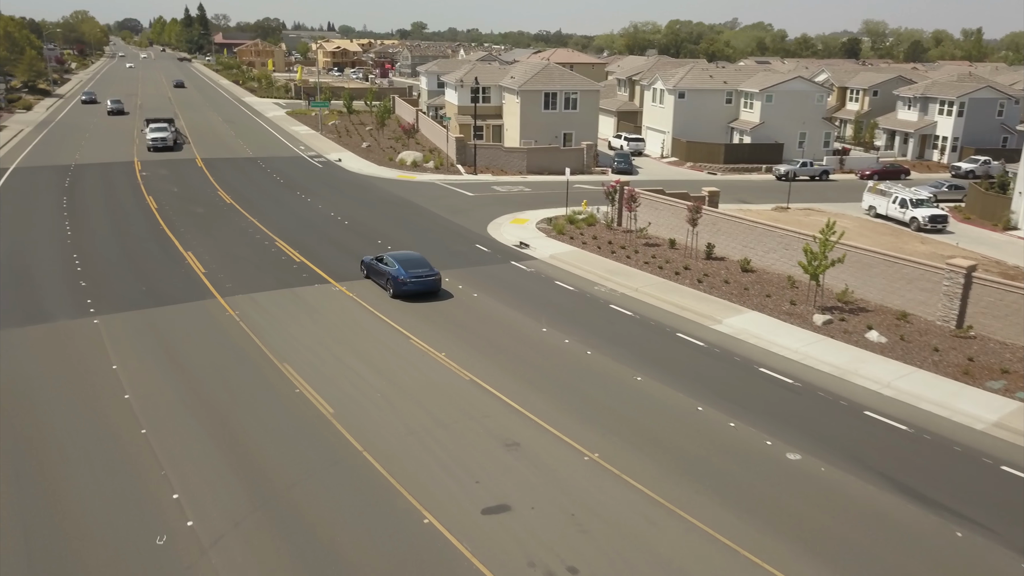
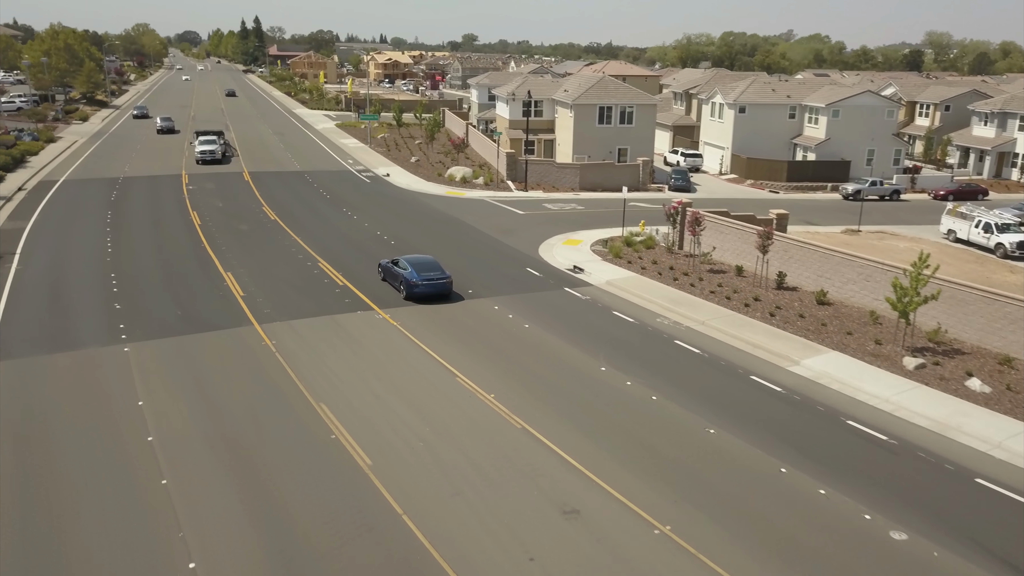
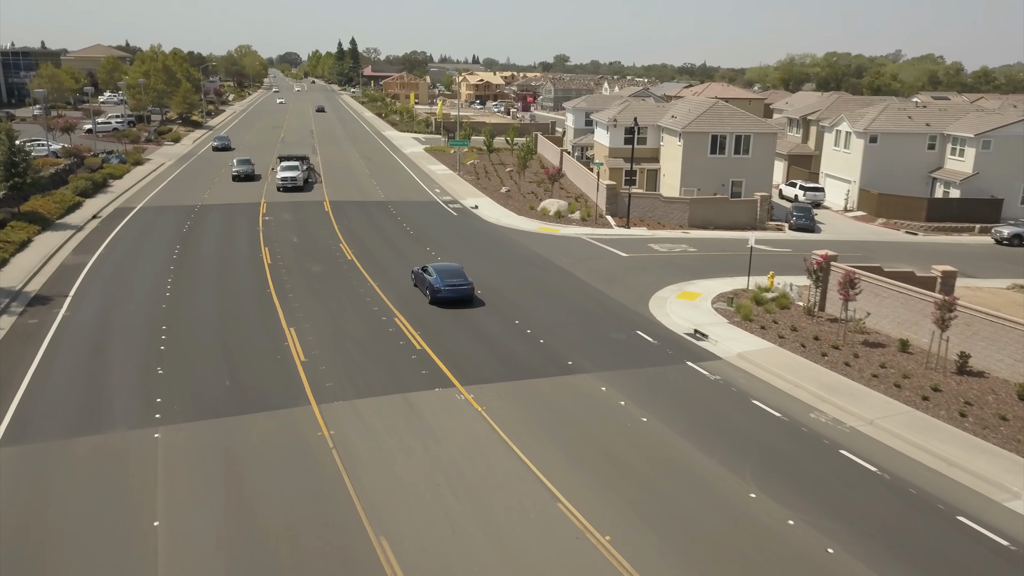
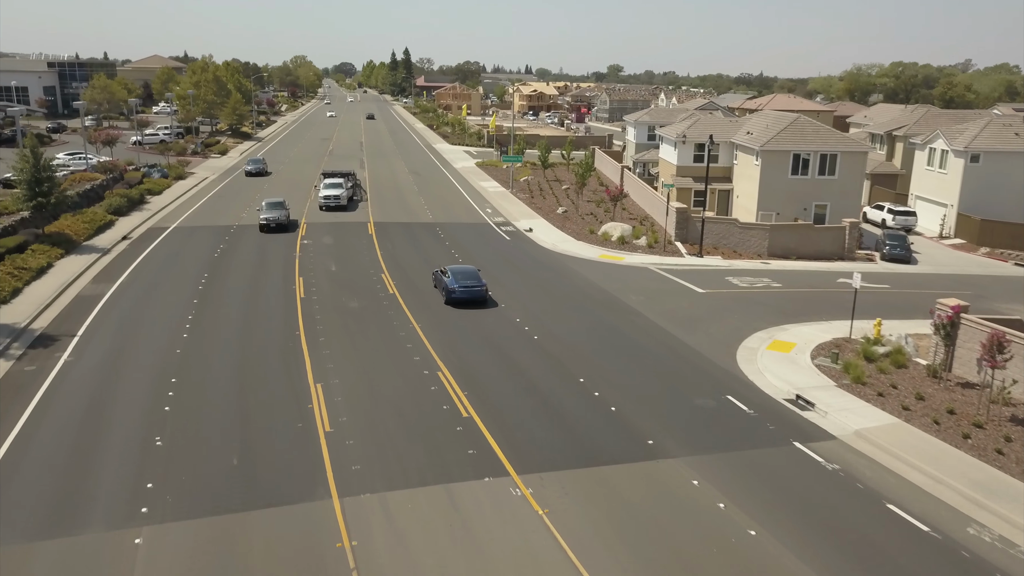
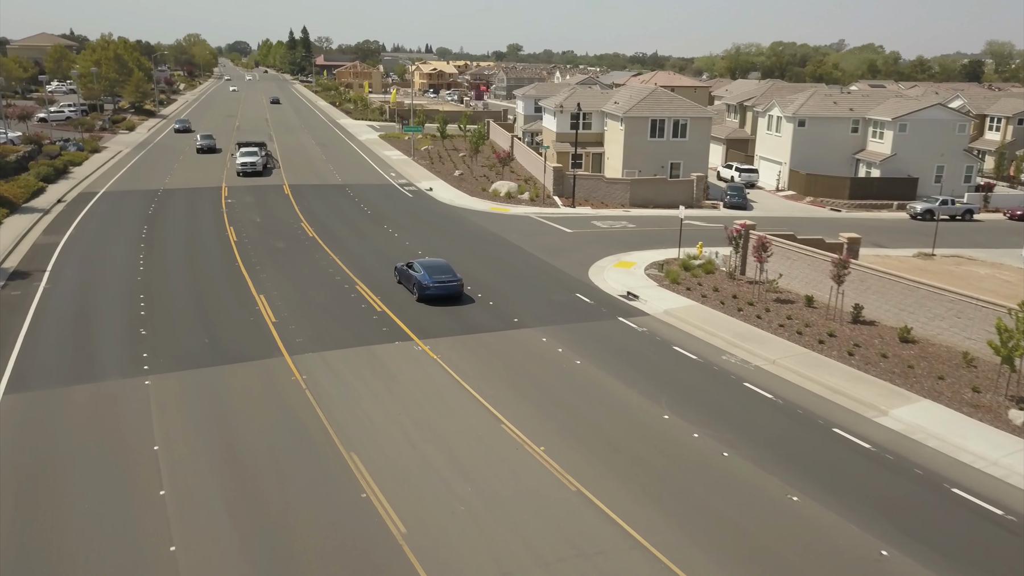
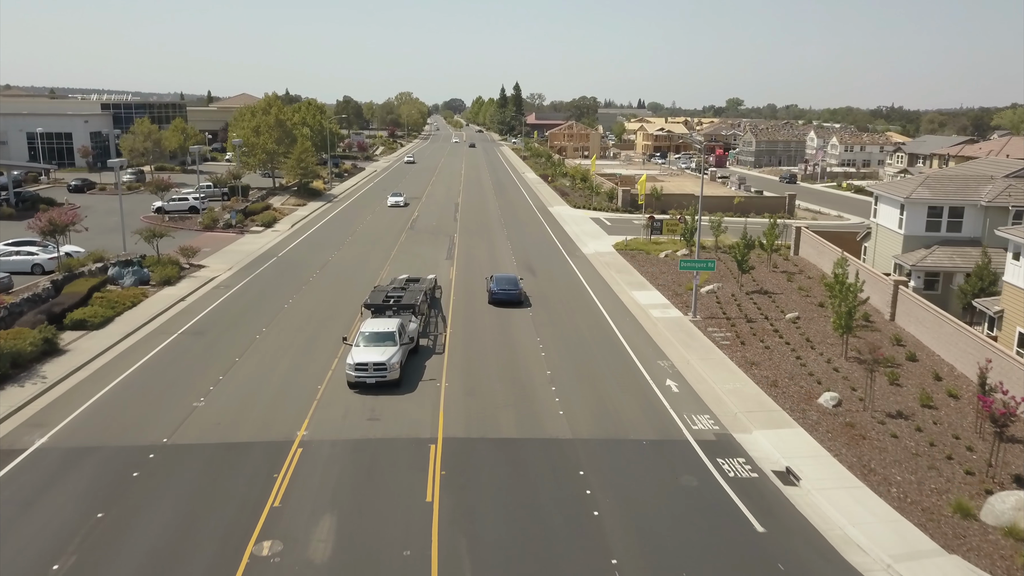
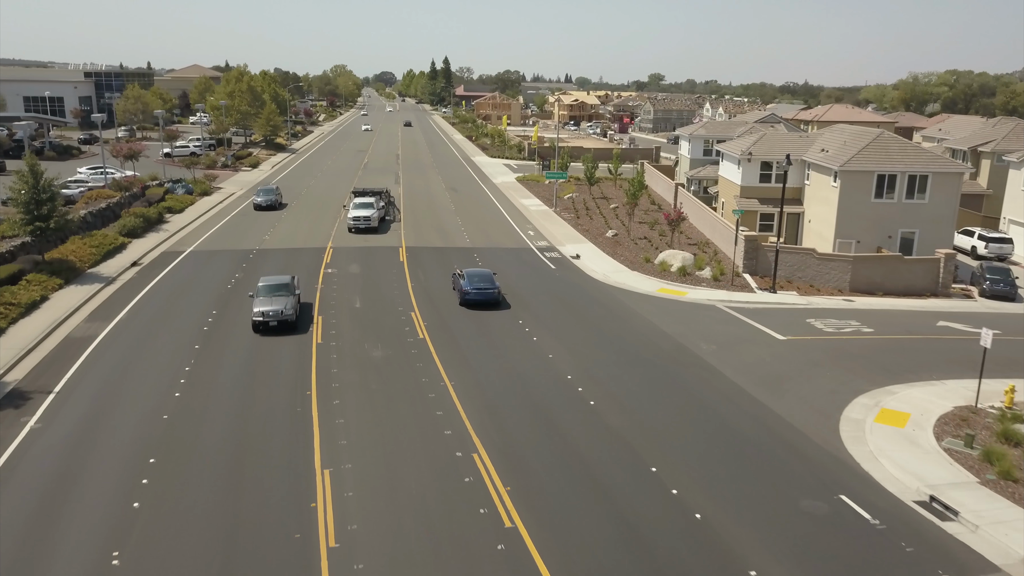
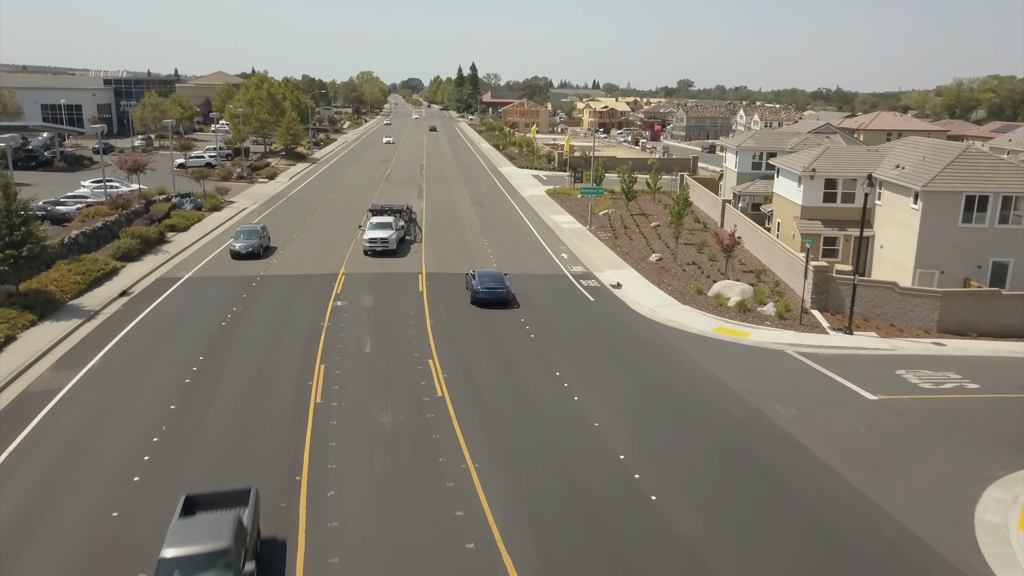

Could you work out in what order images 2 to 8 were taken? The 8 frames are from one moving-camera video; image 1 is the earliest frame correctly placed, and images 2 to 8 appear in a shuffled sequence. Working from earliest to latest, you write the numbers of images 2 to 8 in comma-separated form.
2, 5, 3, 4, 7, 8, 6
